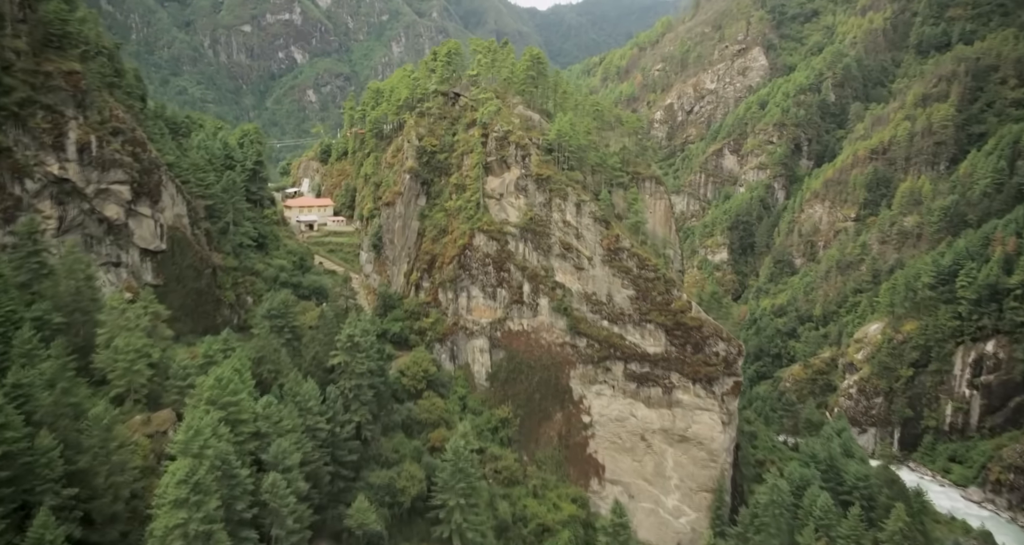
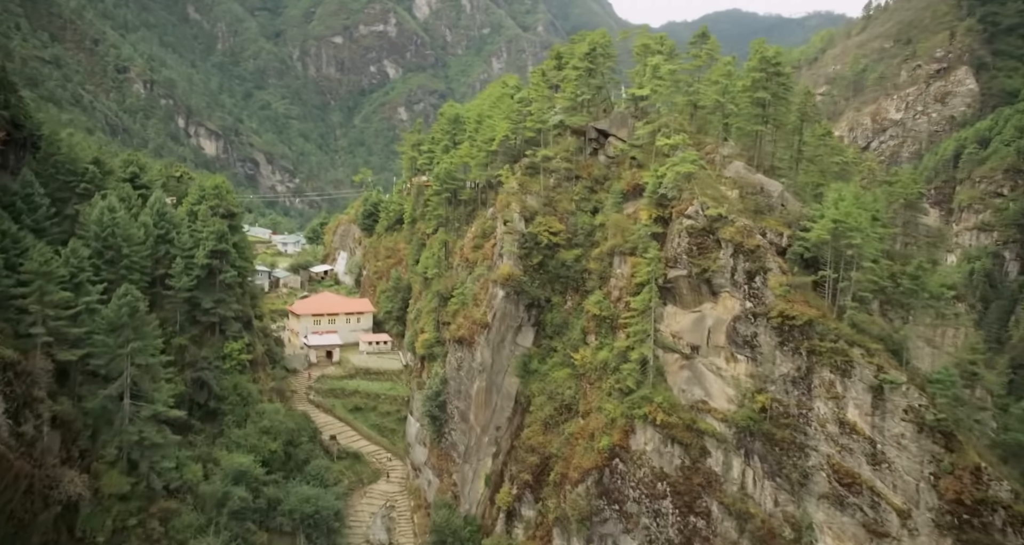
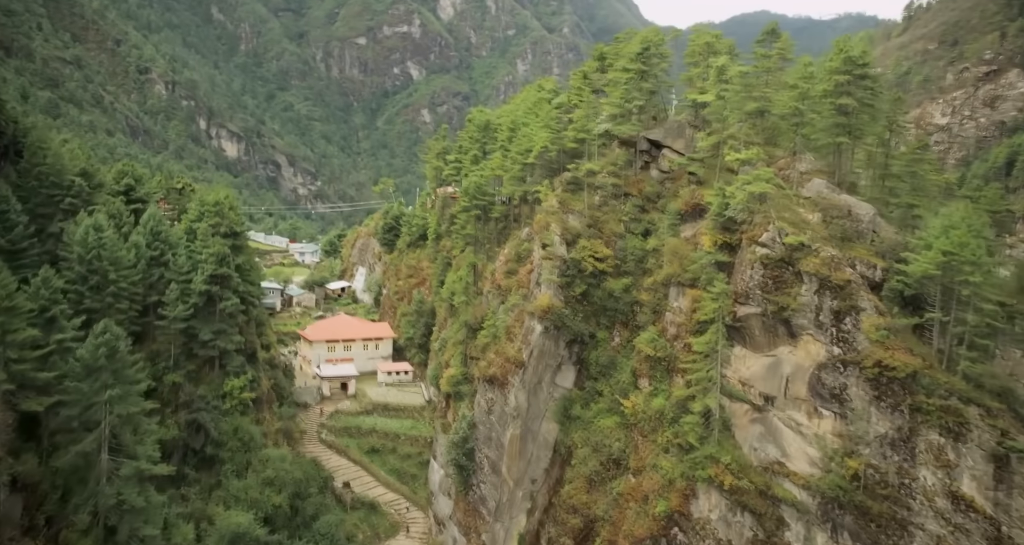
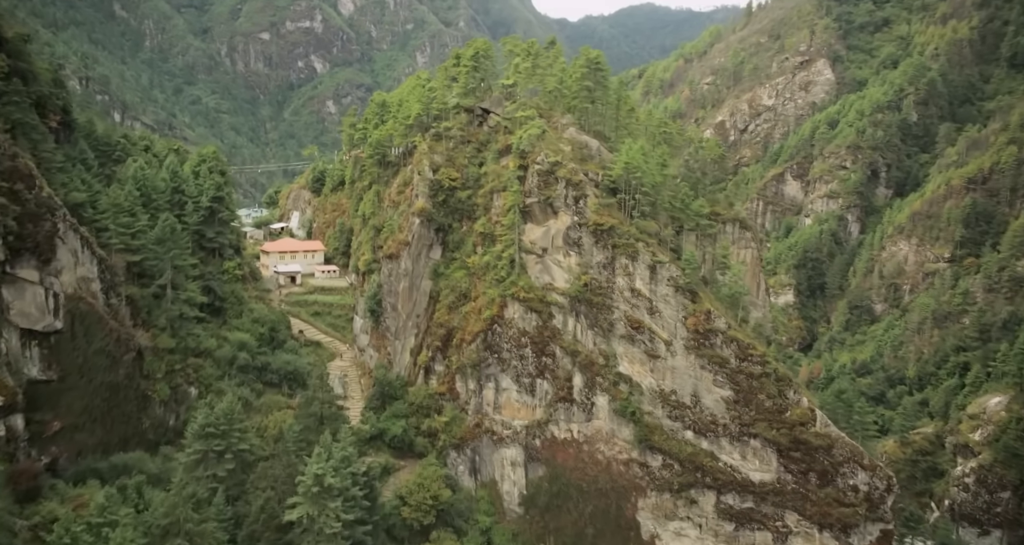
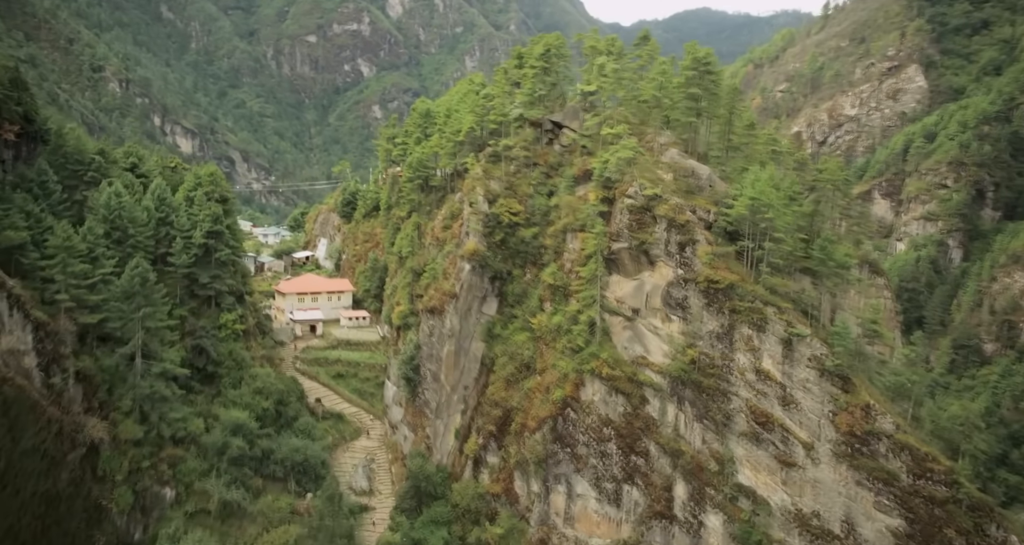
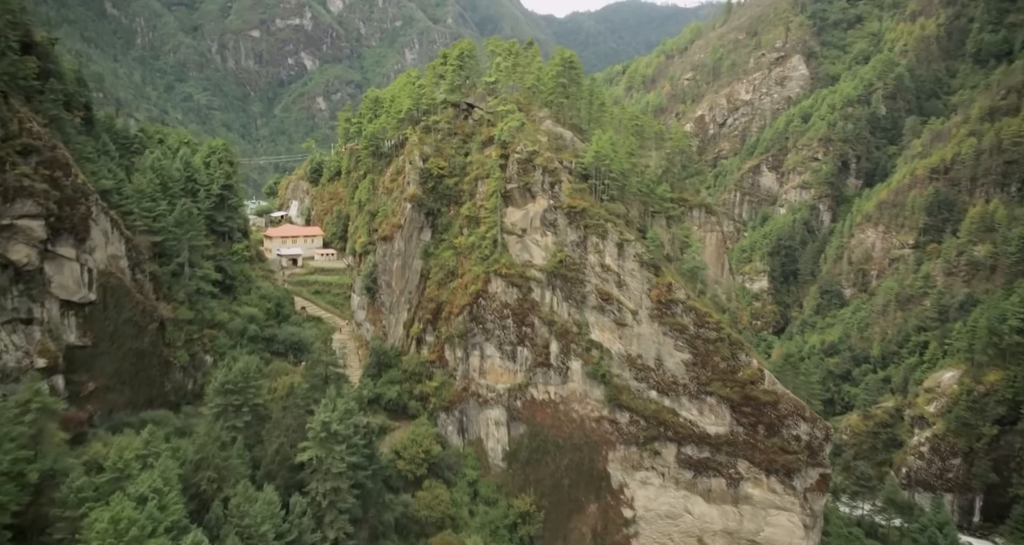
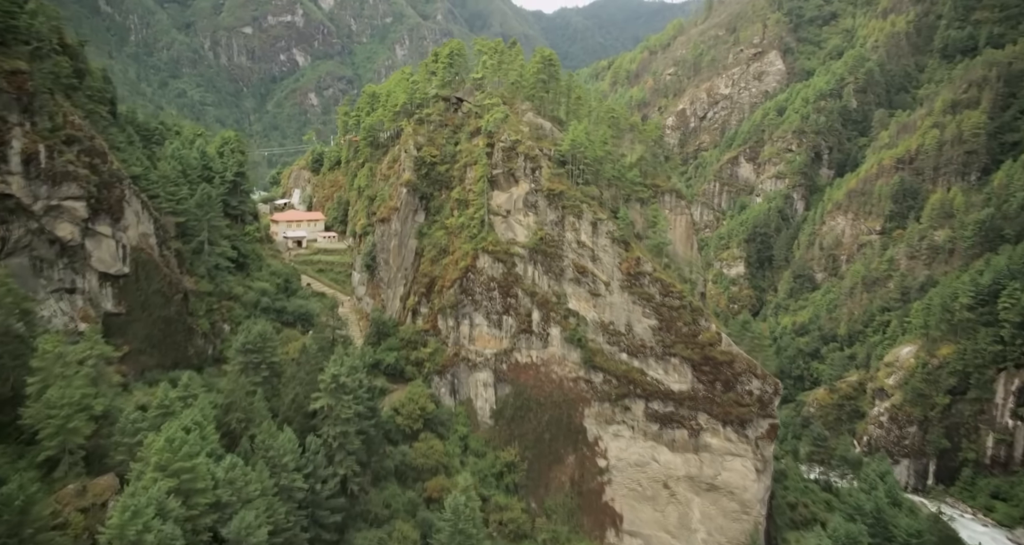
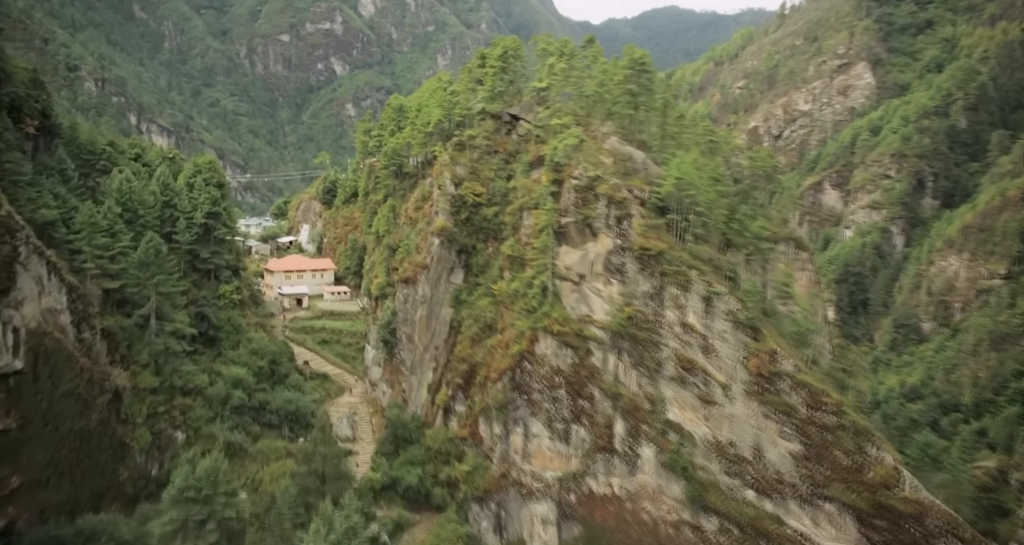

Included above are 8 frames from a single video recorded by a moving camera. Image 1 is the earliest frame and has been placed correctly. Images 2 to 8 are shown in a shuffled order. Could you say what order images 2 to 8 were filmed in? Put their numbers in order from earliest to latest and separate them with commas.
7, 6, 4, 8, 5, 2, 3
